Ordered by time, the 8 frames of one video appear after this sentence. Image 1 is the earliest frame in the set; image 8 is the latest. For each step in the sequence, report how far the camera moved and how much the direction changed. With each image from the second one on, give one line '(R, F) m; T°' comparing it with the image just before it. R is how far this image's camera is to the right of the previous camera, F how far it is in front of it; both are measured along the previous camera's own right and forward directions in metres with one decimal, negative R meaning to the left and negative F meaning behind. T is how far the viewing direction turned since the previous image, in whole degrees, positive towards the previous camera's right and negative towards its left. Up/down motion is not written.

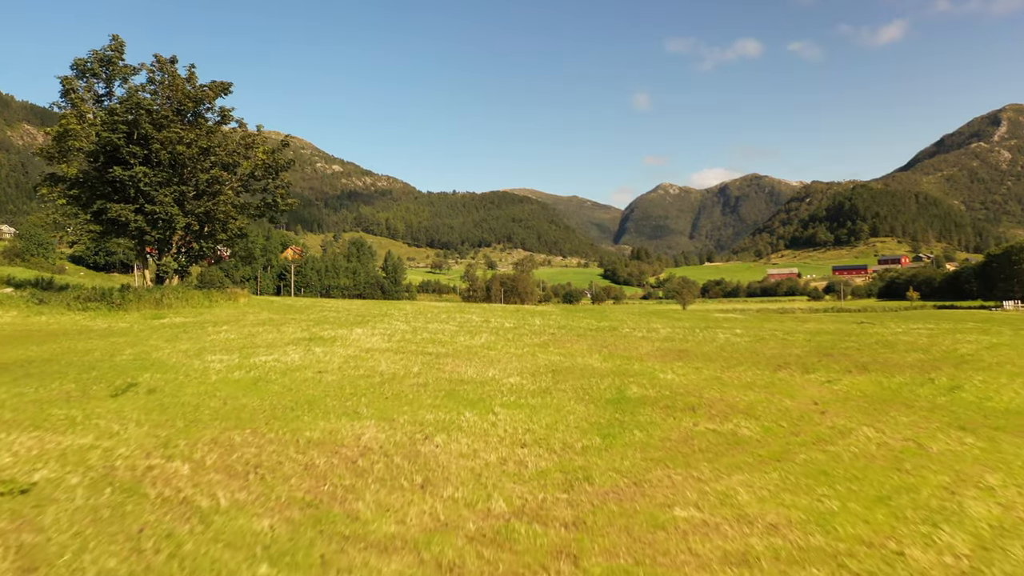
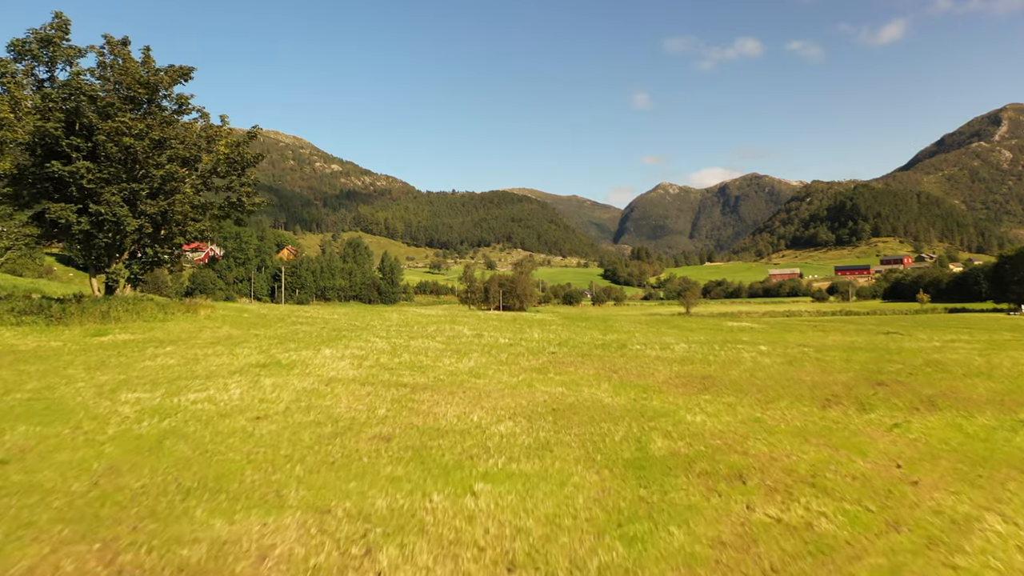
(+0.1, +1.6) m; 0°
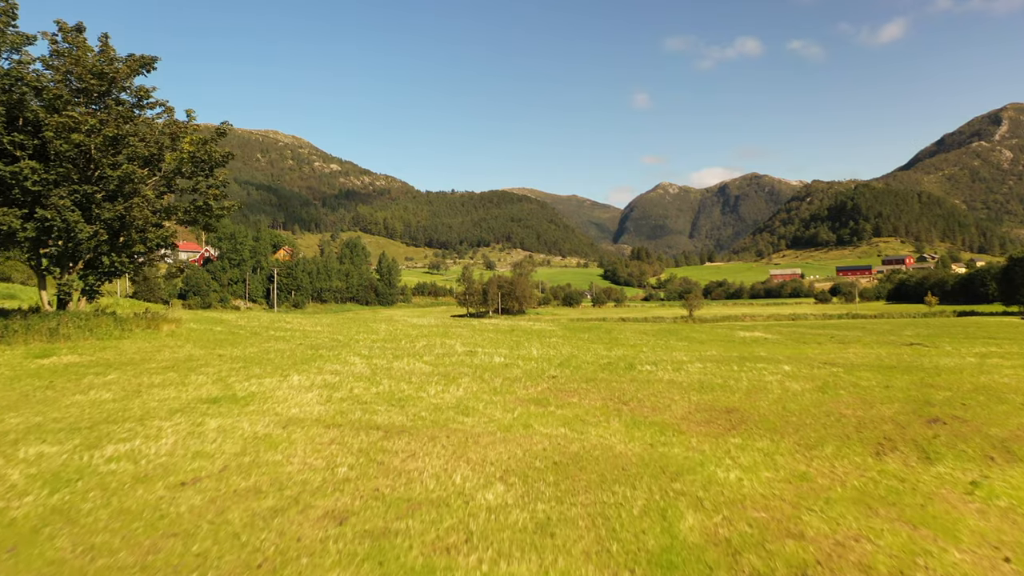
(0.0, +1.2) m; 0°
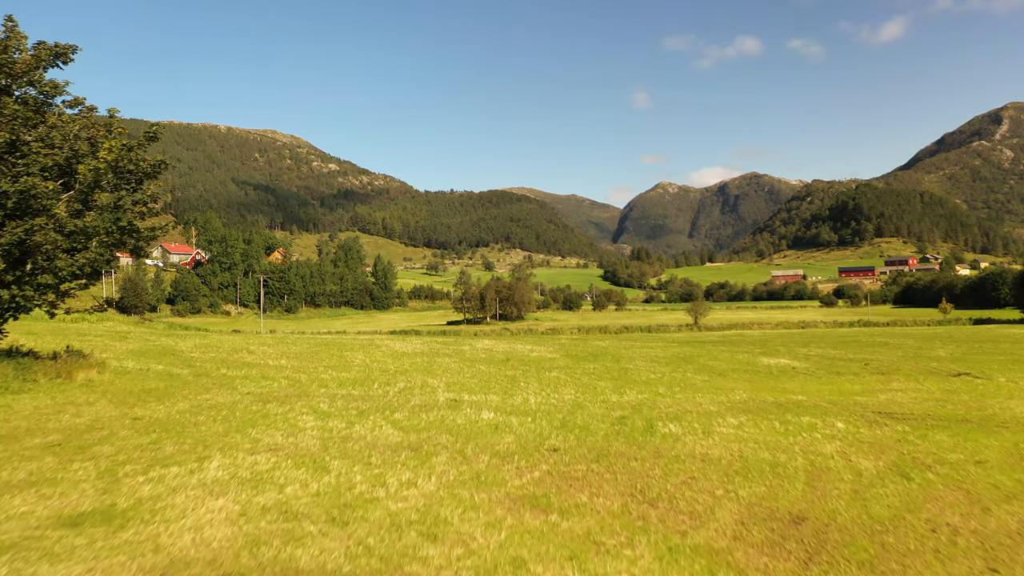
(+0.1, +2.0) m; 0°
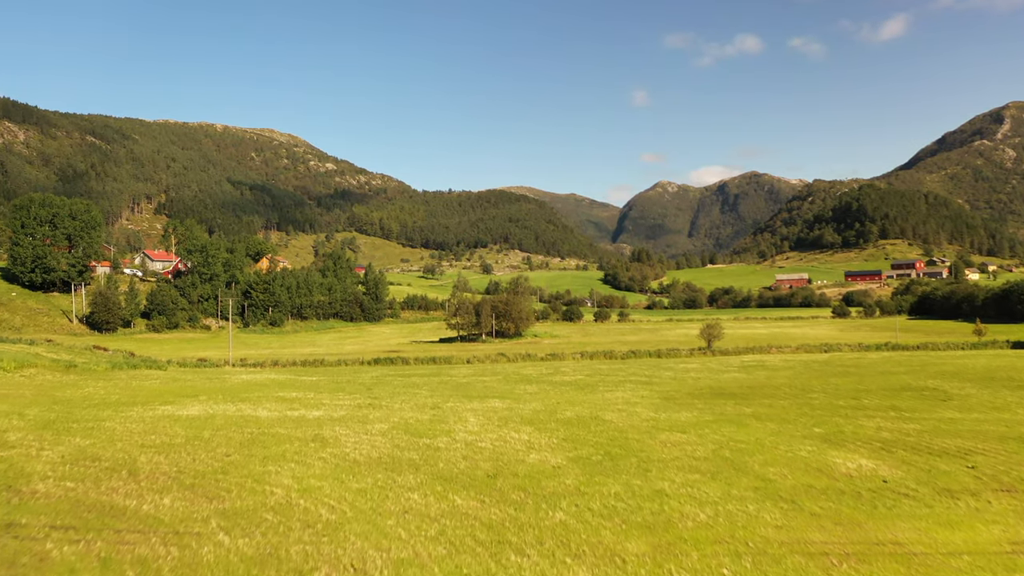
(+0.1, +4.1) m; 0°
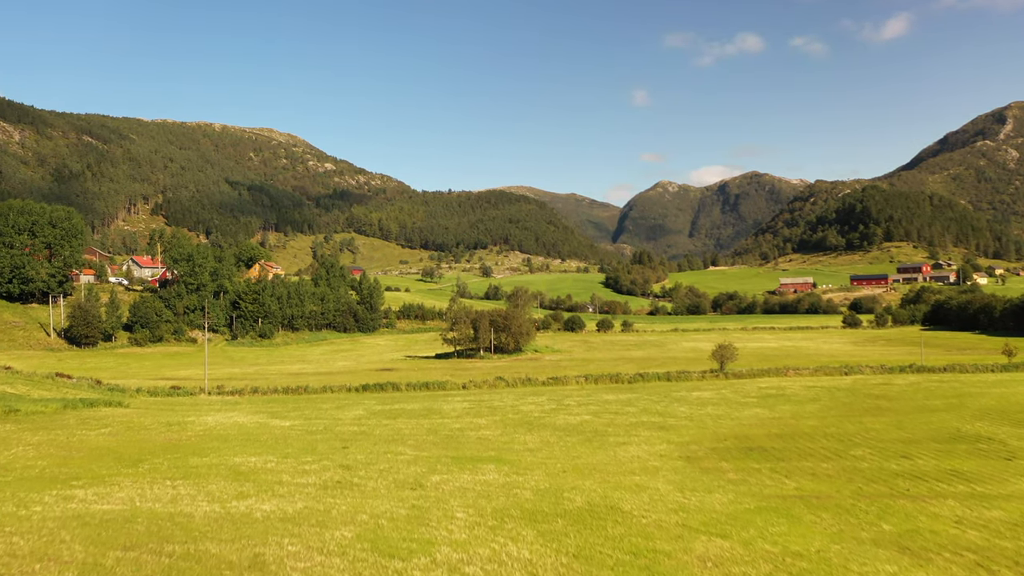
(0.0, +2.9) m; 0°
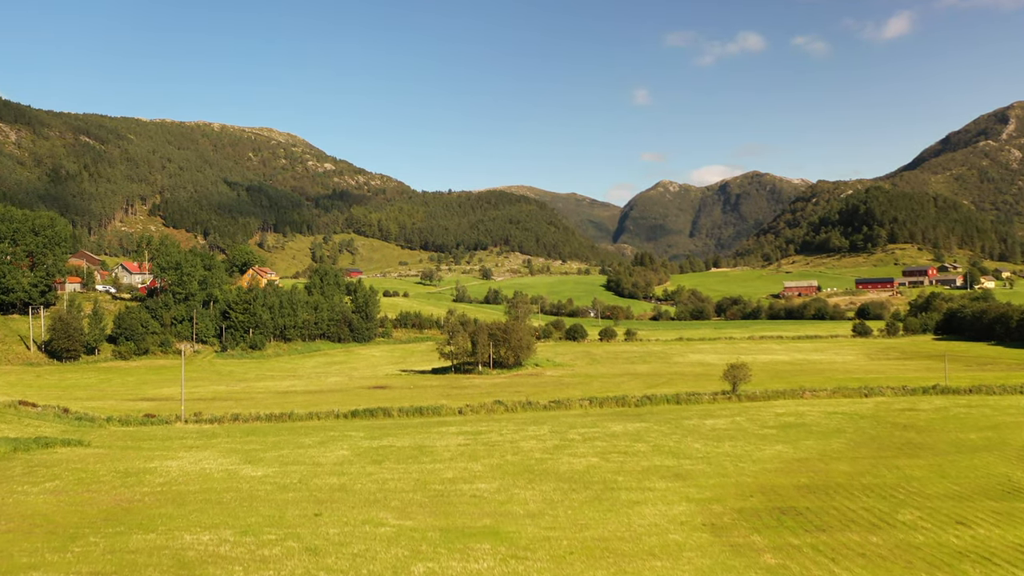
(0.0, +2.5) m; 0°
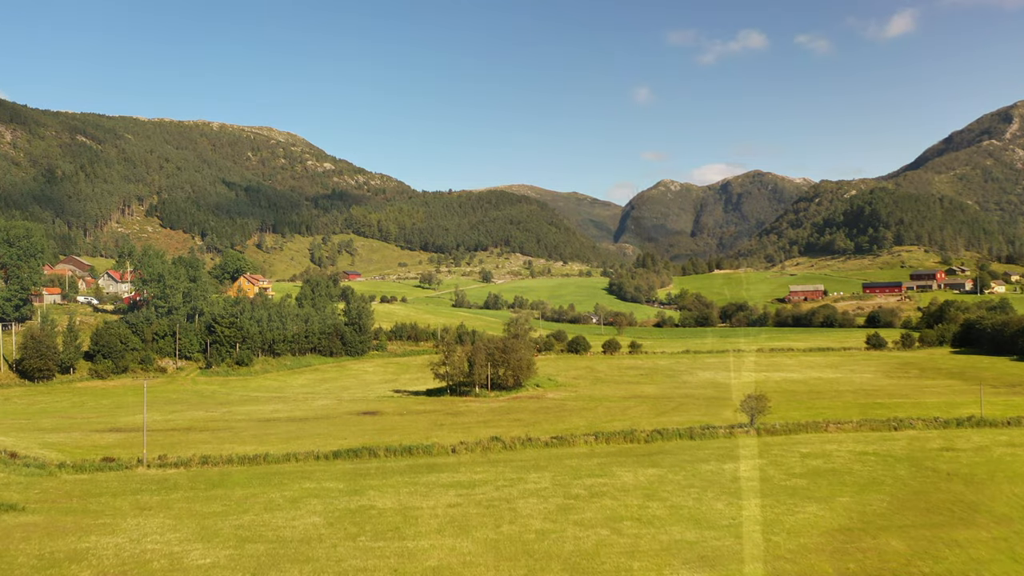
(+0.1, +3.2) m; 0°
